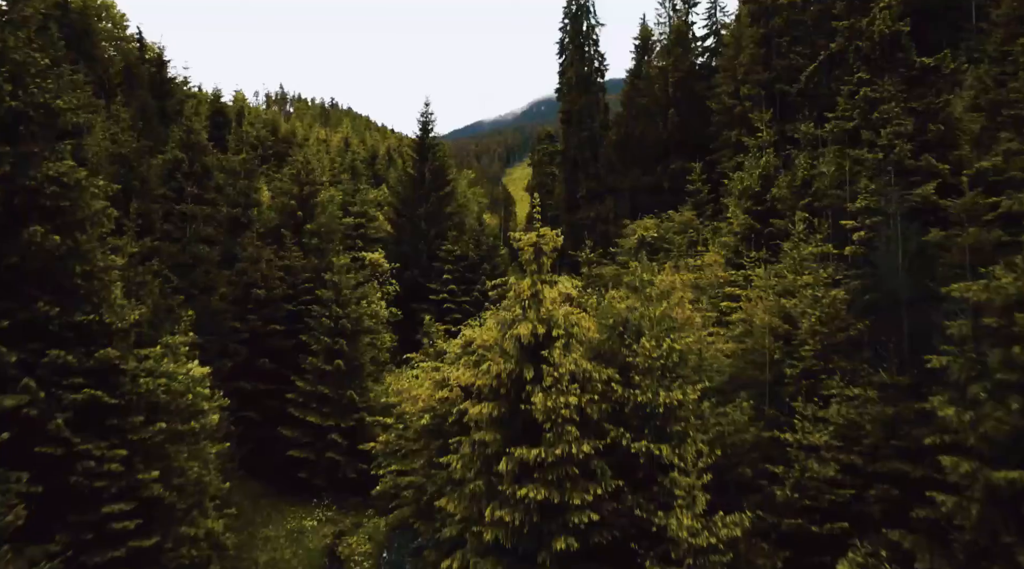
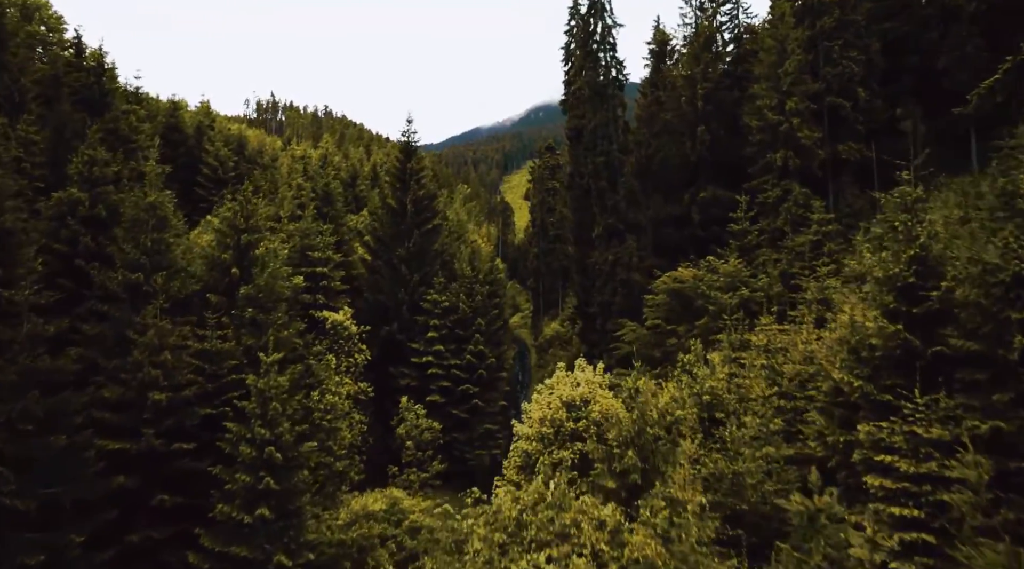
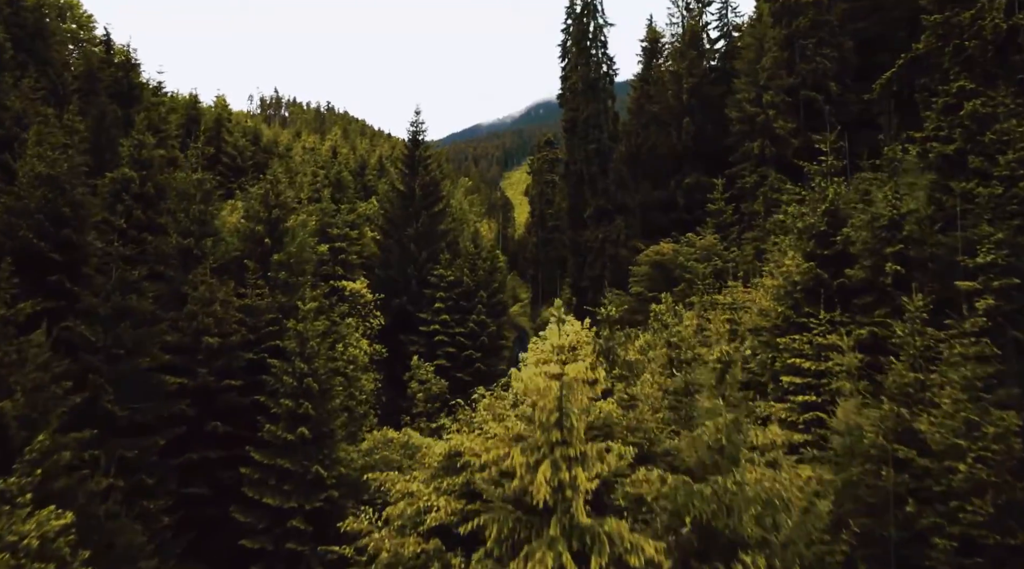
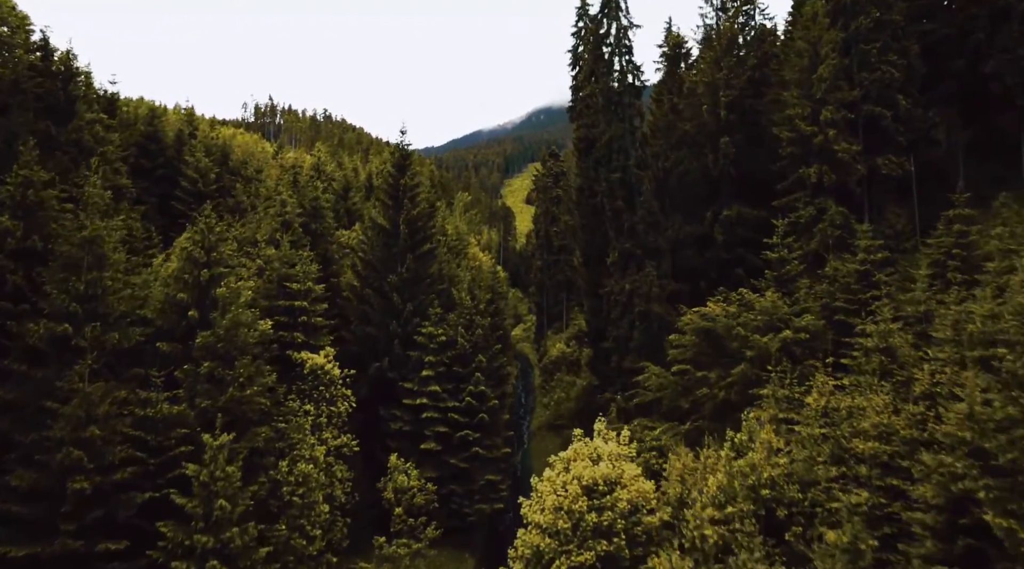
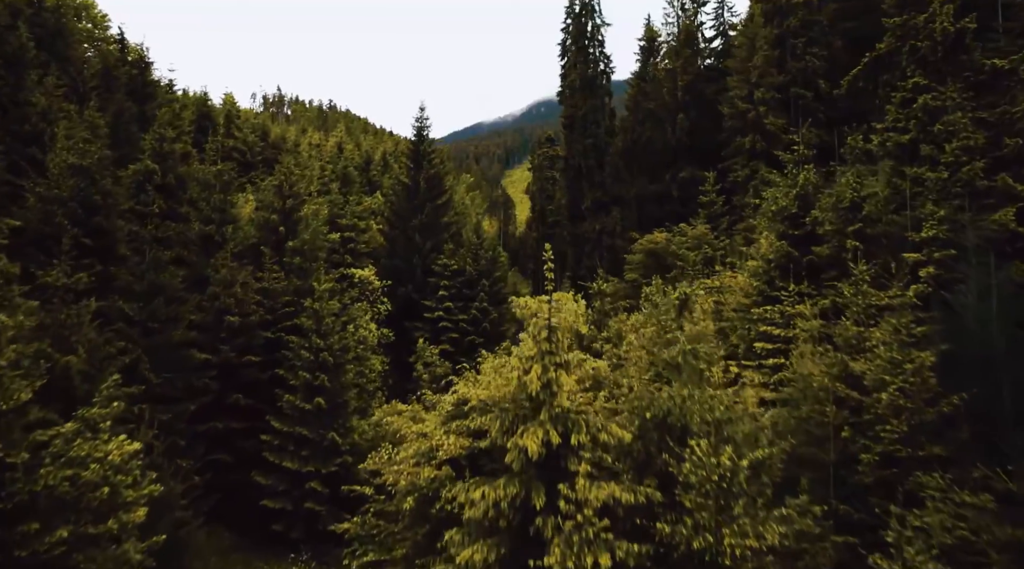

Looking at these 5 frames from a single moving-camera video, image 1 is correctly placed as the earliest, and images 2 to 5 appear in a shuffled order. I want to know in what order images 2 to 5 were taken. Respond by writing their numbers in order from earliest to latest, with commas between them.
5, 3, 2, 4
